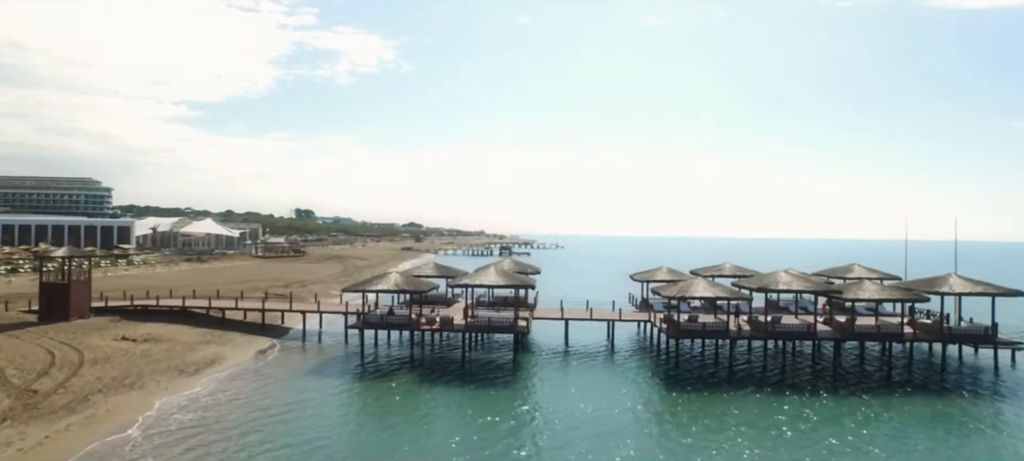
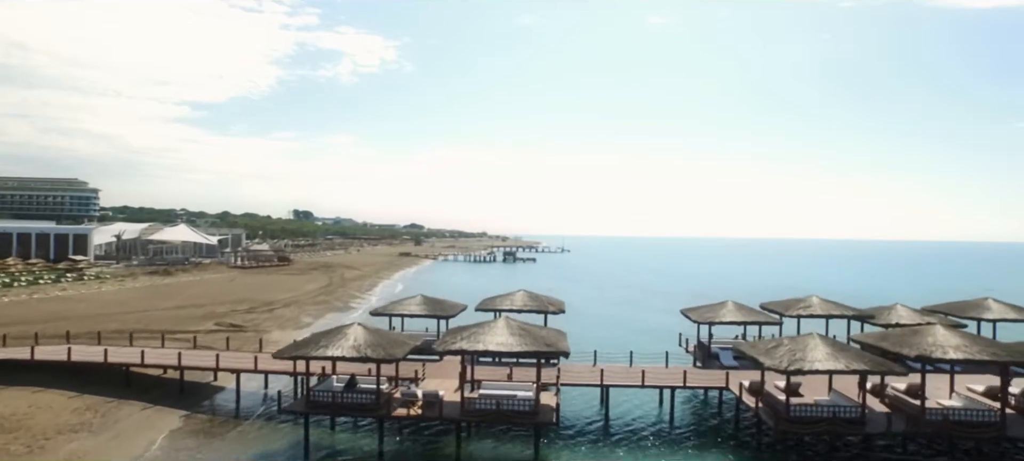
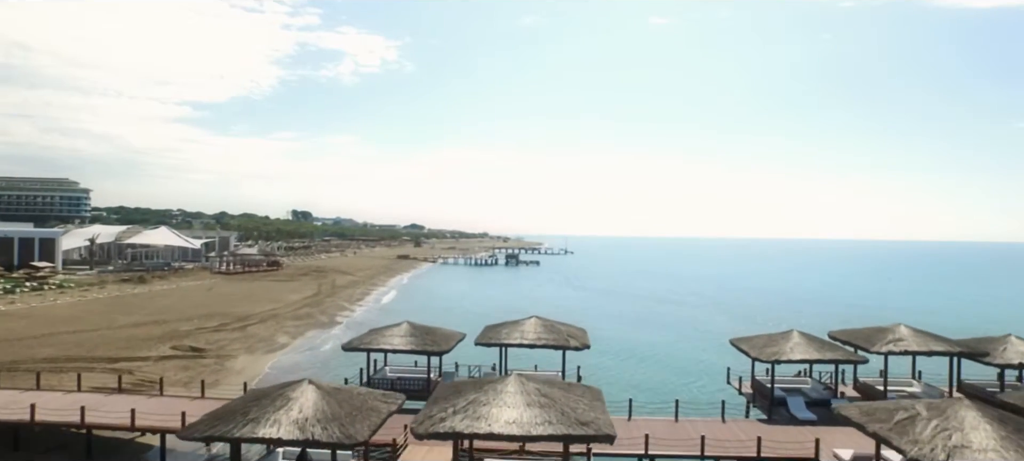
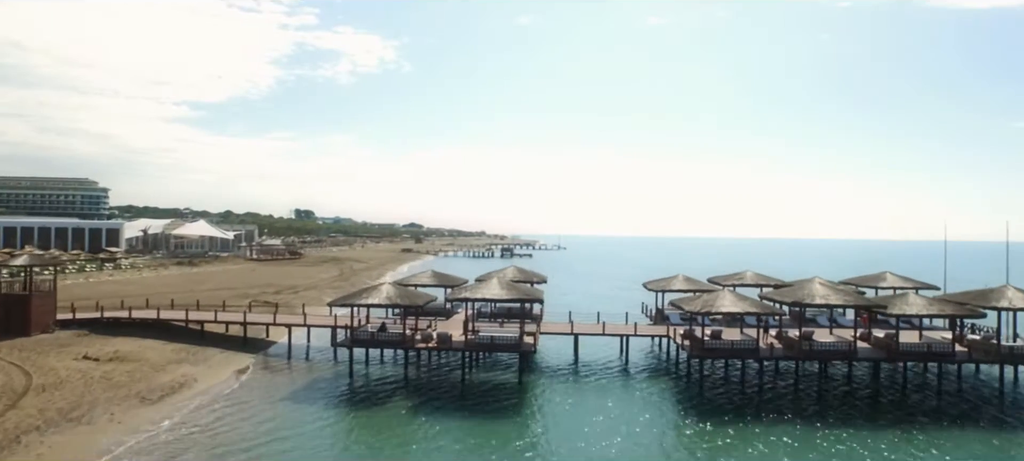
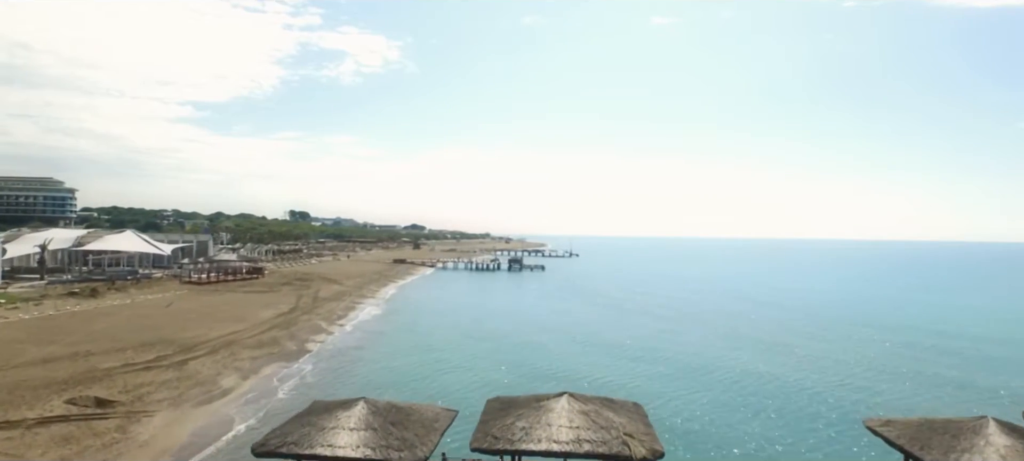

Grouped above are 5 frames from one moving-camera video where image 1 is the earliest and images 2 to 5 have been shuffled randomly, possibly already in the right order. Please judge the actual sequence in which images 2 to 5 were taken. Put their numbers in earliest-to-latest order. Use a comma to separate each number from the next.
4, 2, 3, 5
